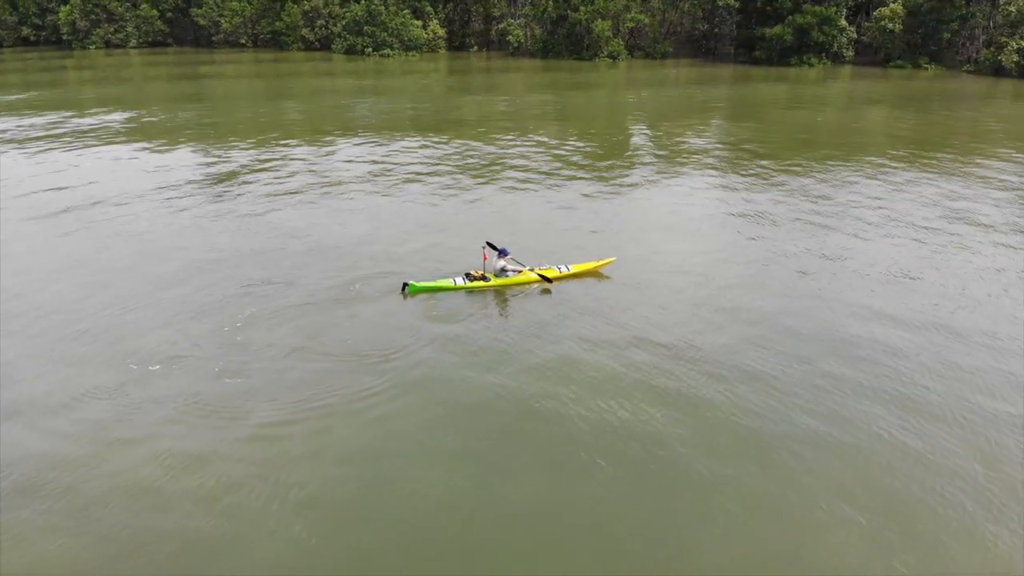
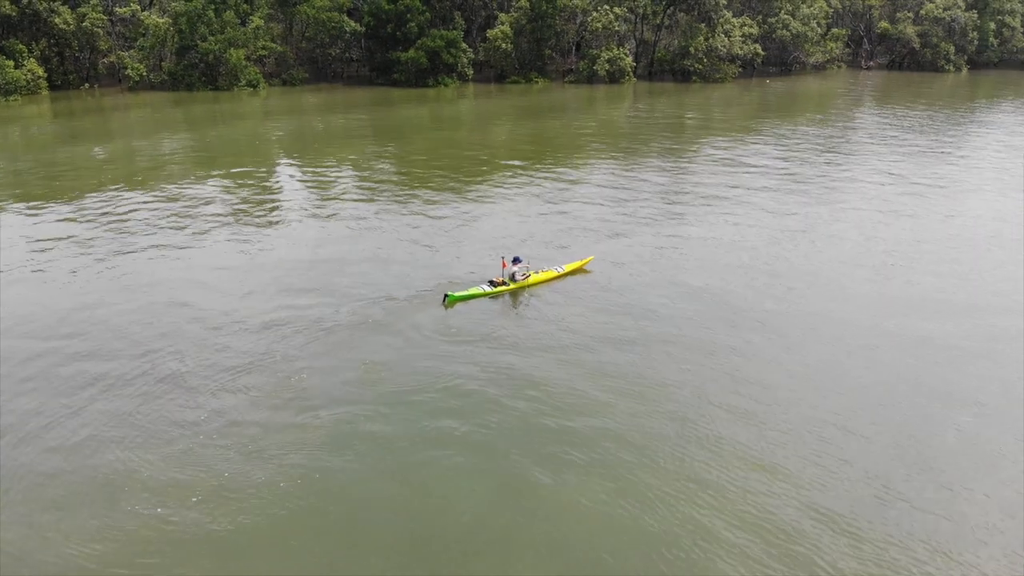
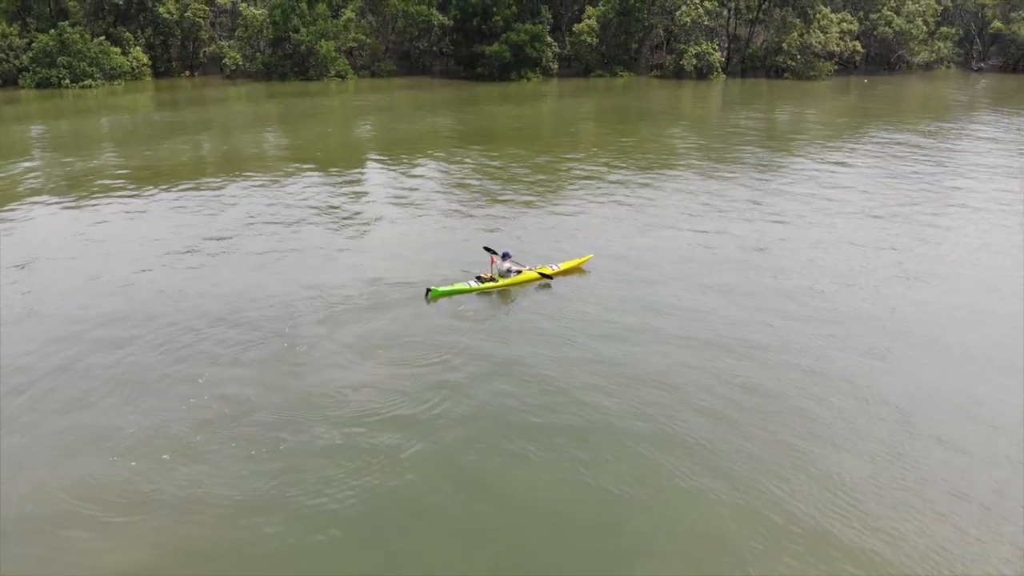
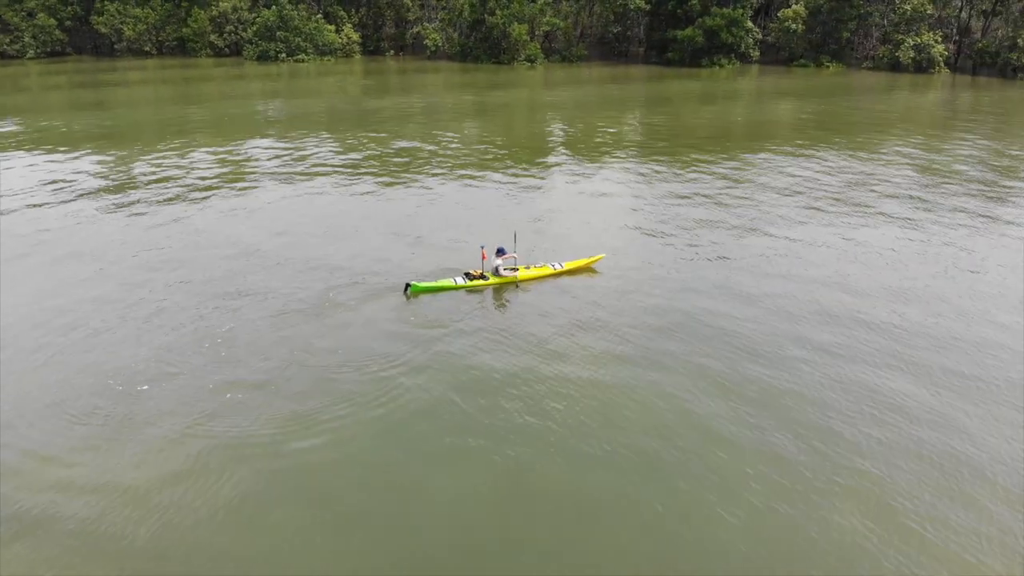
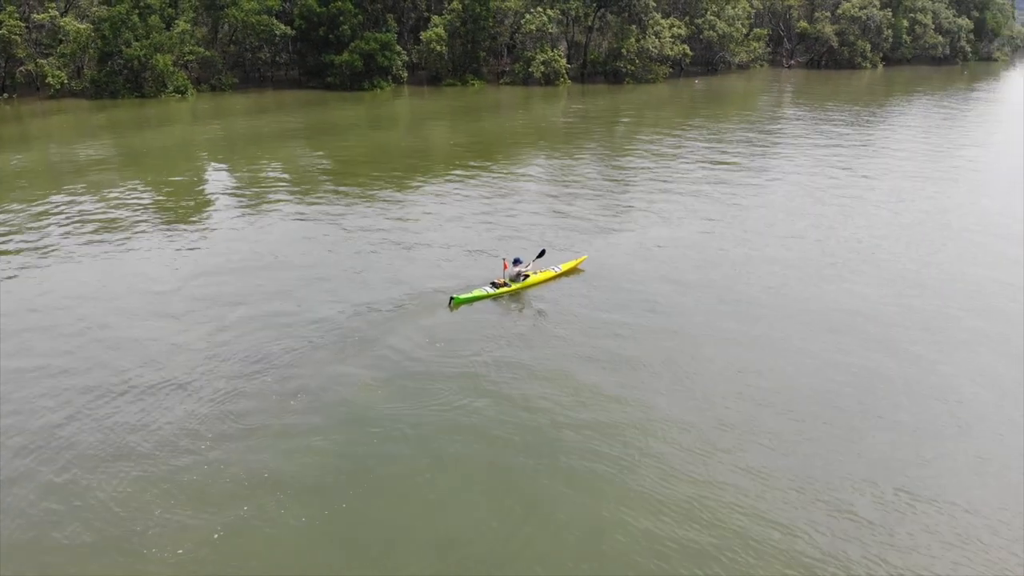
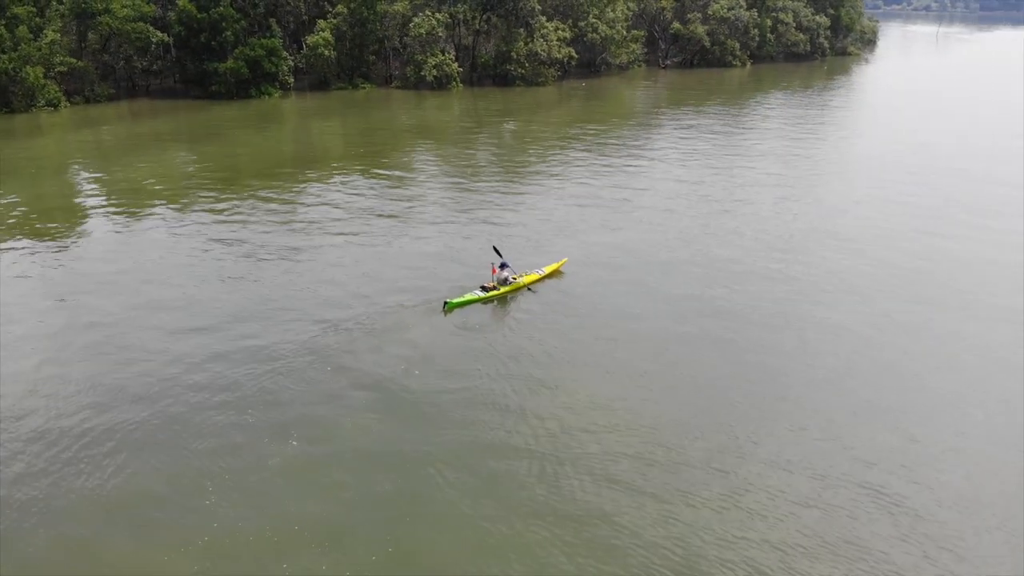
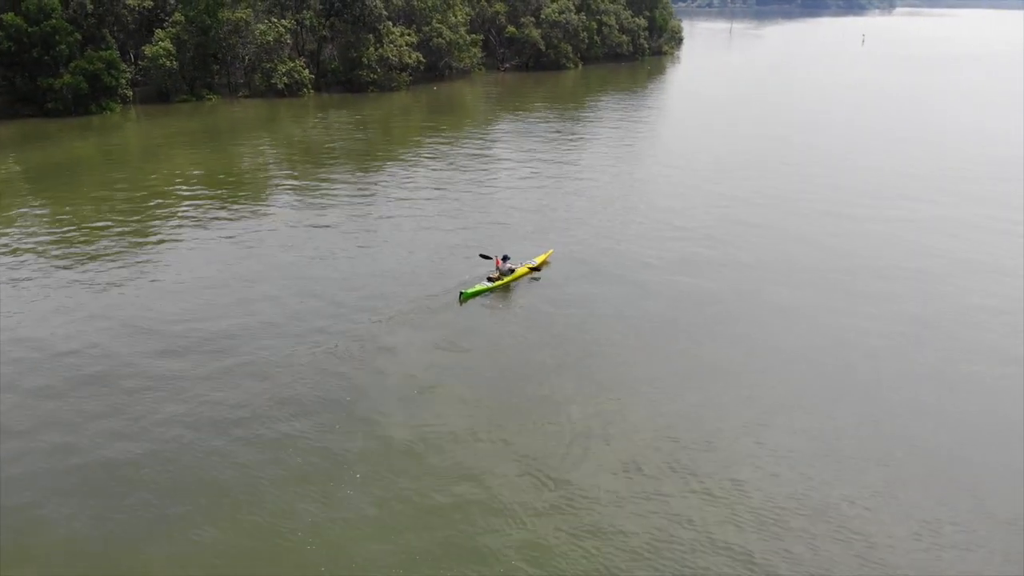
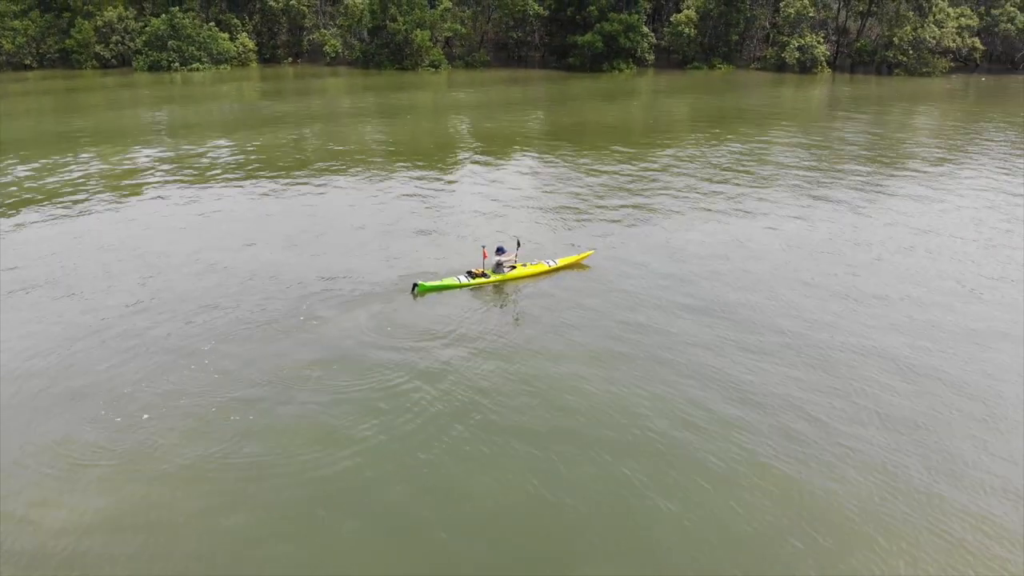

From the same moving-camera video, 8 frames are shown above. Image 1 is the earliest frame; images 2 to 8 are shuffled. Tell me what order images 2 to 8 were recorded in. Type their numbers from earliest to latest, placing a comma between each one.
4, 8, 3, 2, 5, 6, 7
